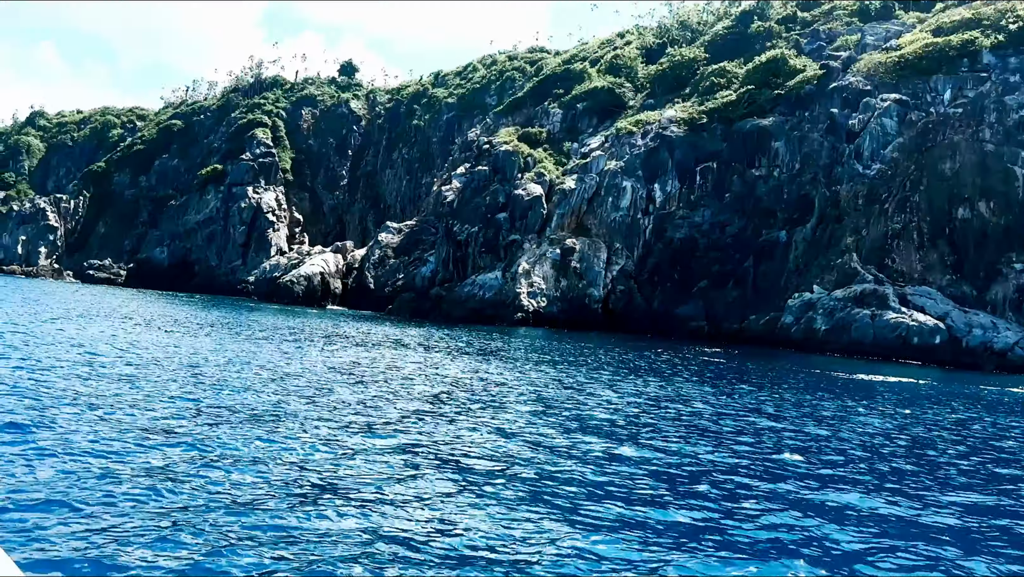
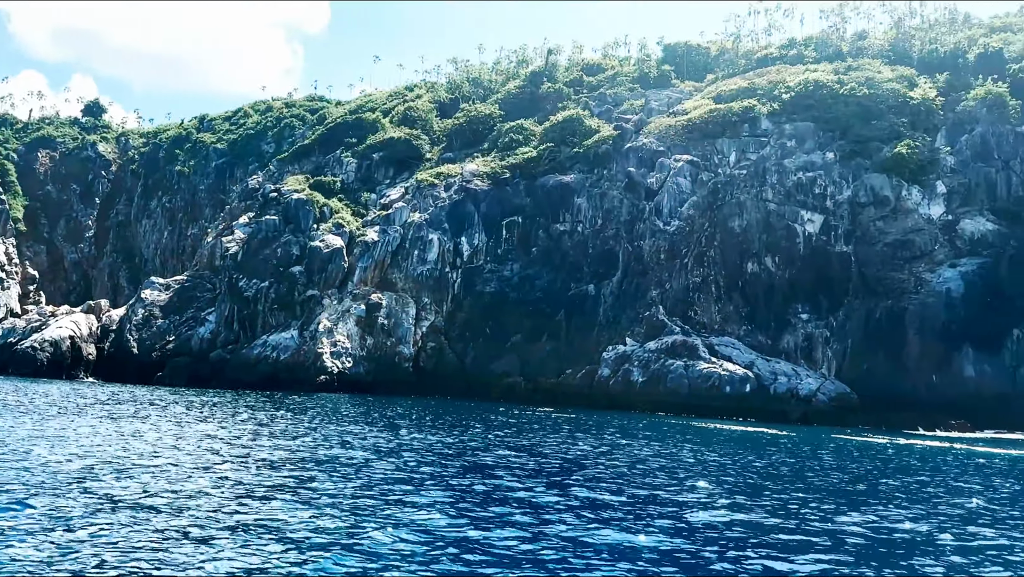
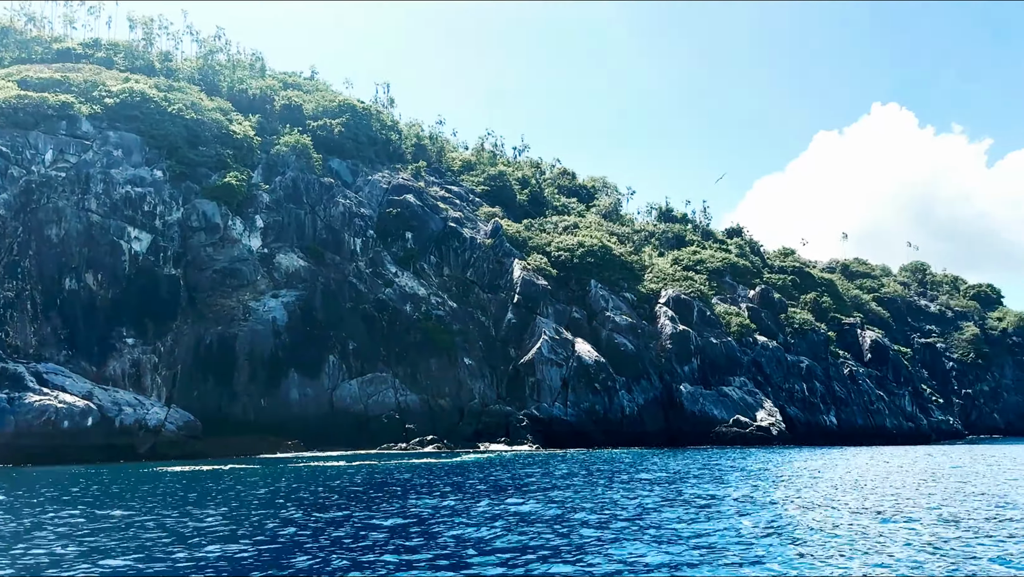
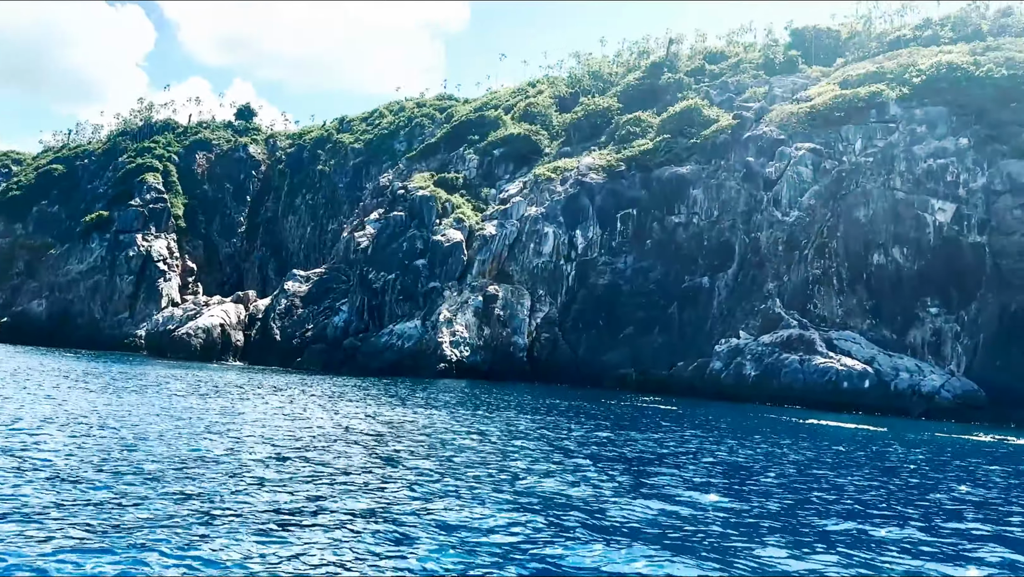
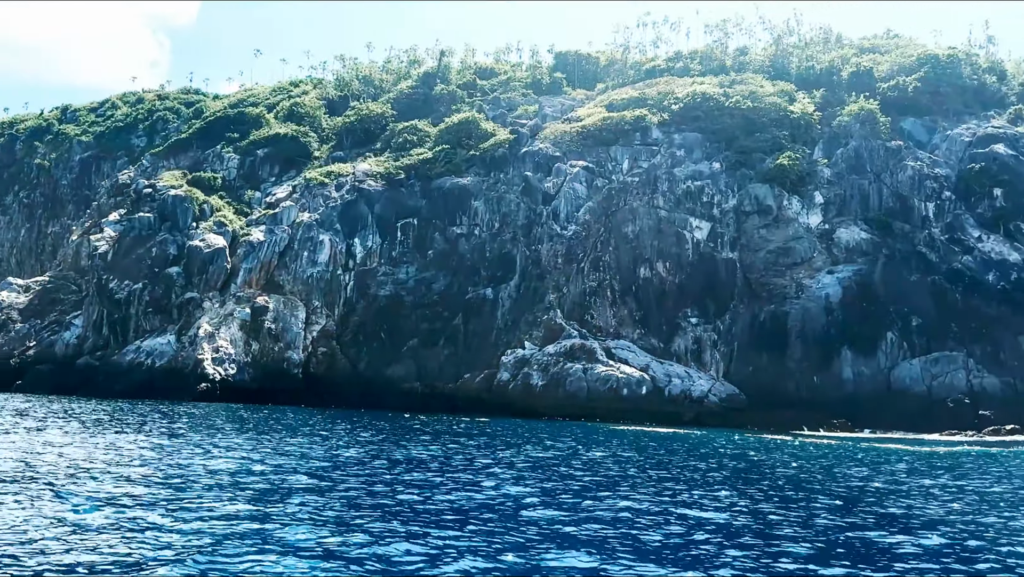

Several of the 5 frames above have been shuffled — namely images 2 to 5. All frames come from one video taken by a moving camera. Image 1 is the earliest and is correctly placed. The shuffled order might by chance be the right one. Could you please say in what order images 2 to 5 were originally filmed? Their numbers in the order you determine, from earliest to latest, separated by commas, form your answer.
4, 2, 5, 3
